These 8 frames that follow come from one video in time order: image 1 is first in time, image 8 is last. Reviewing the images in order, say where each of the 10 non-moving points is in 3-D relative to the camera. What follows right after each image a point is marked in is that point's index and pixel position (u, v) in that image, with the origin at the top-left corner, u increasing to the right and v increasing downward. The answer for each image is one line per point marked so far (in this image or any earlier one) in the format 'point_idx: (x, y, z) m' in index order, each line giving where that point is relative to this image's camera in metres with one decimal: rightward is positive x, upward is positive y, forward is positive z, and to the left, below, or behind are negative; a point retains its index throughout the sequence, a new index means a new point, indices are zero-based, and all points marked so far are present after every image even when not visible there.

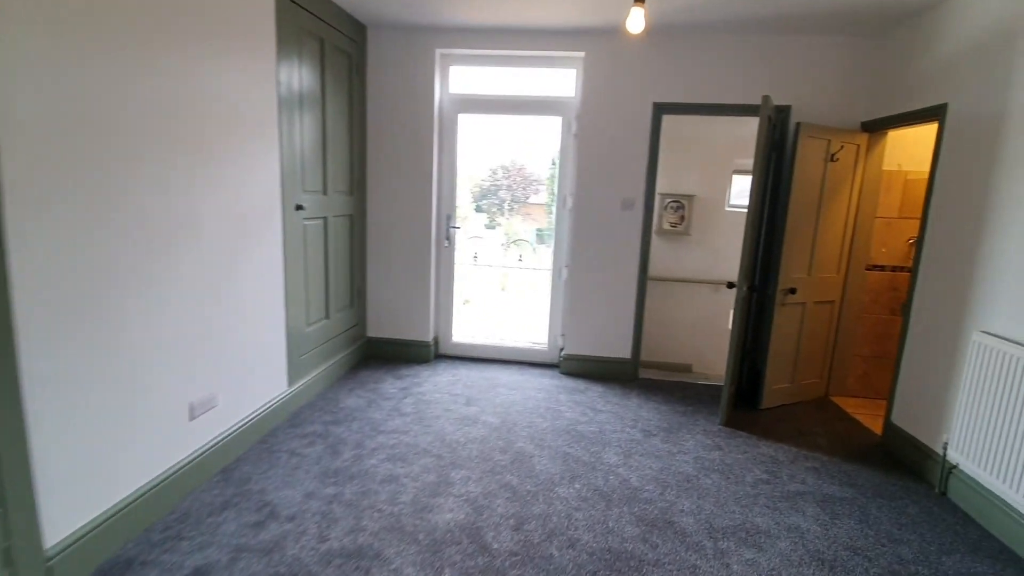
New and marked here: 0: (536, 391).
0: (+0.2, -0.7, +3.3) m
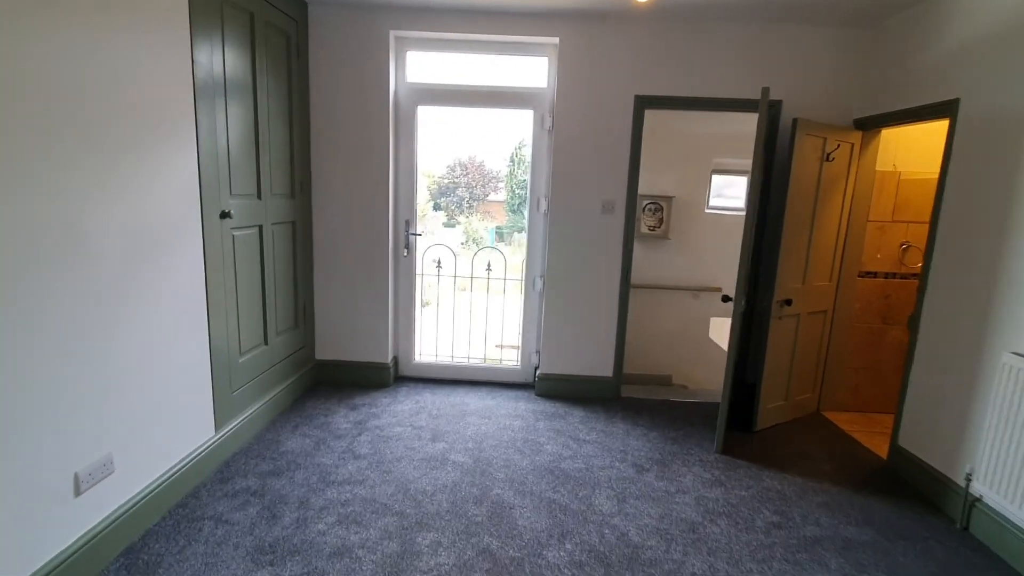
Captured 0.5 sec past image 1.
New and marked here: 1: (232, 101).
0: (0.0, -0.8, +3.0) m
1: (-1.3, +0.9, +2.4) m
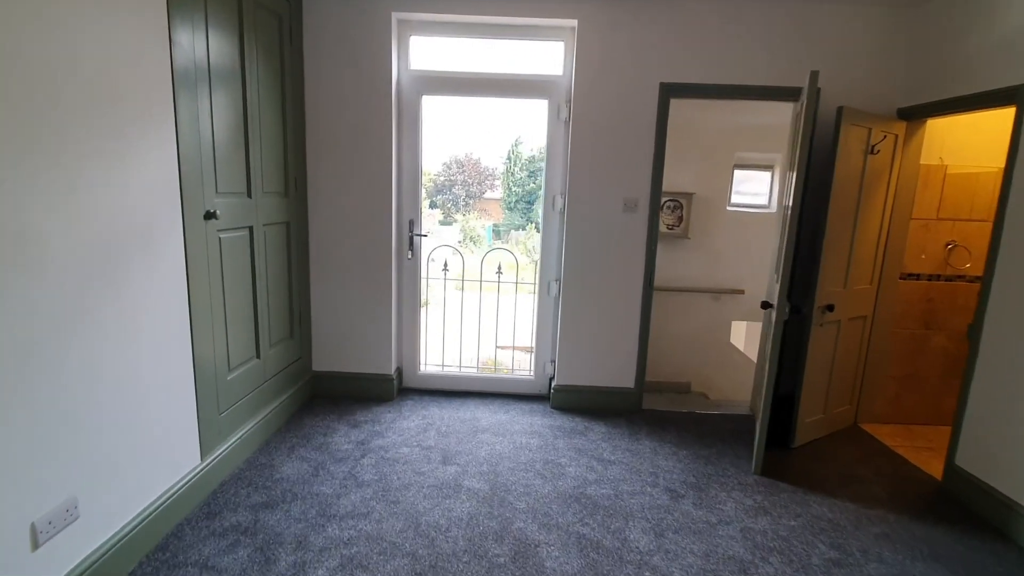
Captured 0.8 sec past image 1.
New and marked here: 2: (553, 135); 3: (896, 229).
0: (+0.1, -0.8, +2.7) m
1: (-1.2, +0.8, +2.2) m
2: (+0.2, +0.9, +3.0) m
3: (+2.1, +0.3, +2.9) m
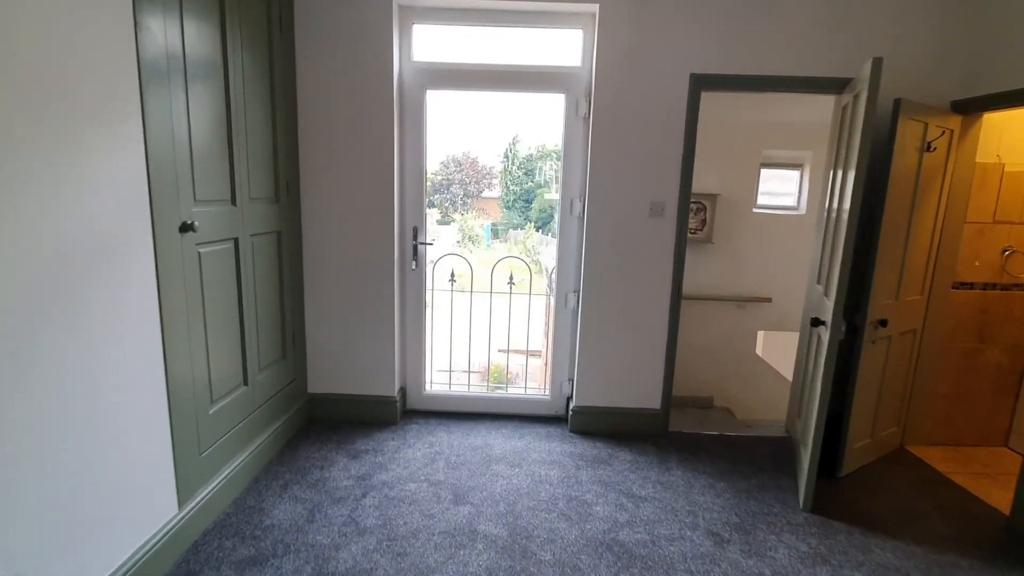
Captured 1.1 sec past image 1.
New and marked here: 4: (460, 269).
0: (+0.2, -0.9, +2.4) m
1: (-1.2, +0.8, +1.9) m
2: (+0.3, +0.8, +2.7) m
3: (+2.2, +0.3, +2.6) m
4: (-0.3, +0.1, +2.8) m
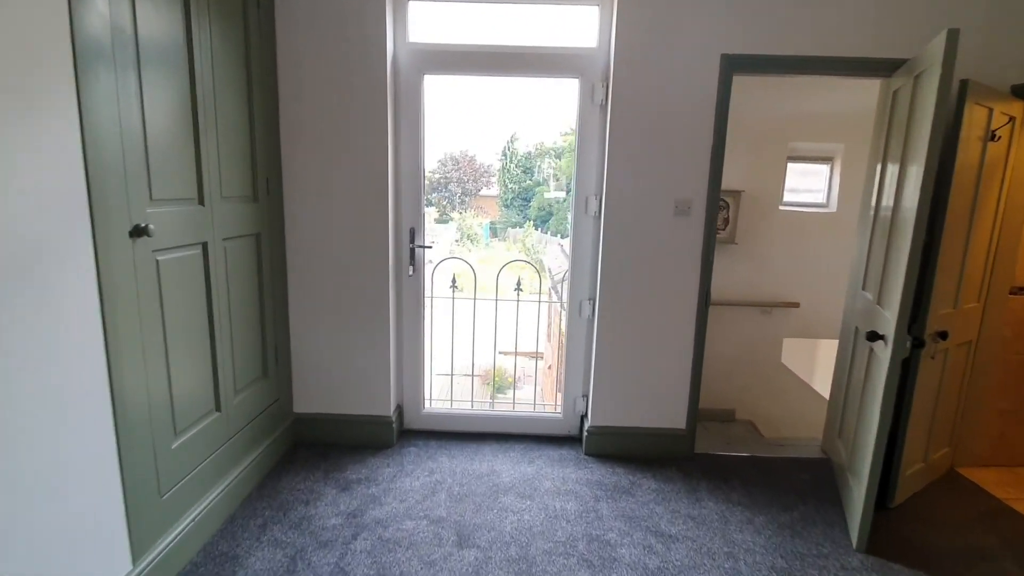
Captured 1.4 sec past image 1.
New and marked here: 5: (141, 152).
0: (+0.2, -0.9, +2.2) m
1: (-1.1, +0.7, +1.6) m
2: (+0.3, +0.8, +2.4) m
3: (+2.2, +0.2, +2.3) m
4: (-0.3, +0.1, +2.6) m
5: (-1.1, +0.4, +1.6) m
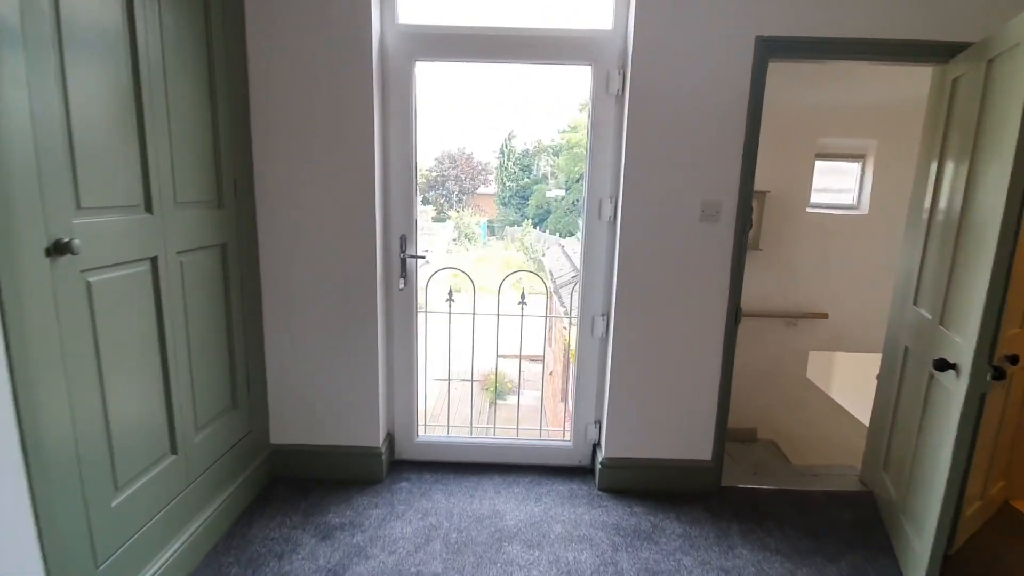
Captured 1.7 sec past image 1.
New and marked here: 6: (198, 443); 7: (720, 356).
0: (+0.2, -1.0, +1.9) m
1: (-1.1, +0.6, +1.3) m
2: (+0.4, +0.7, +2.1) m
3: (+2.3, +0.2, +2.0) m
4: (-0.2, 0.0, +2.3) m
5: (-1.1, +0.3, +1.3) m
6: (-1.1, -0.5, +1.8) m
7: (+0.9, -0.3, +2.2) m
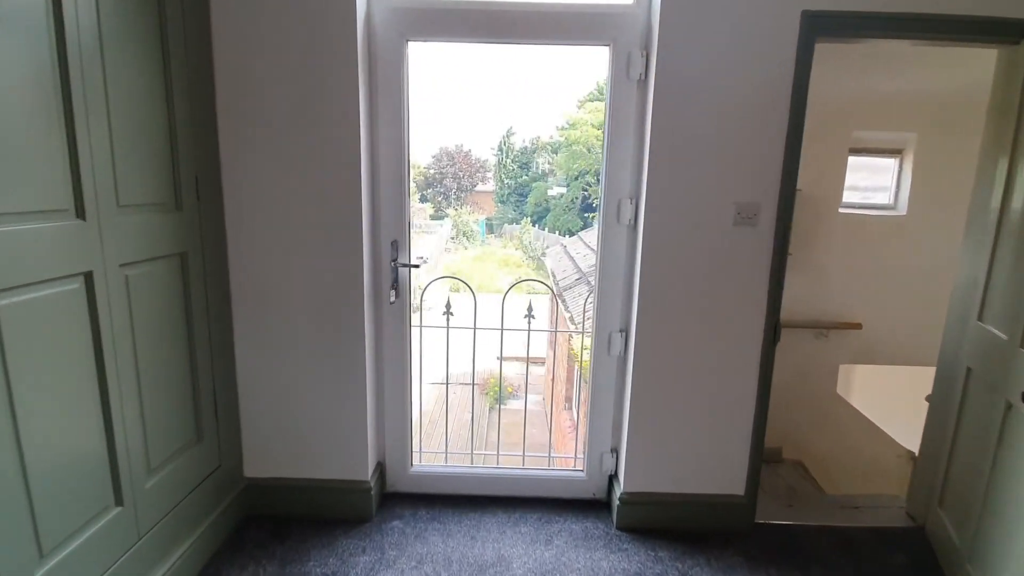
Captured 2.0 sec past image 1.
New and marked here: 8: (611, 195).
0: (+0.3, -1.0, +1.6) m
1: (-1.1, +0.6, +1.1) m
2: (+0.4, +0.7, +1.9) m
3: (+2.3, +0.1, +1.8) m
4: (-0.2, 0.0, +2.0) m
5: (-1.1, +0.3, +1.0) m
6: (-1.1, -0.6, +1.5) m
7: (+0.9, -0.3, +1.9) m
8: (+0.4, +0.4, +1.9) m
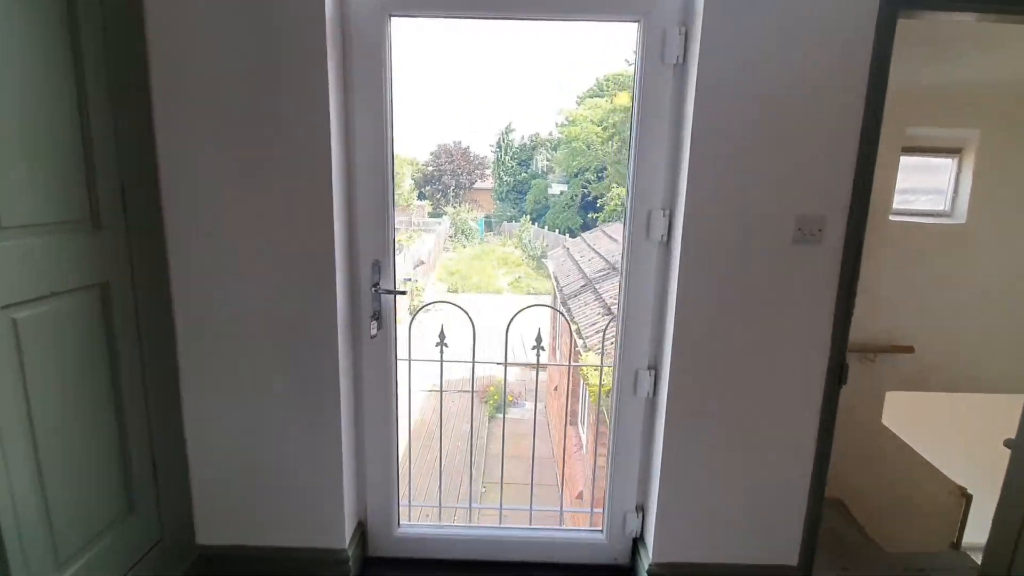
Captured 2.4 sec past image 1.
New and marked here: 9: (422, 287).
0: (+0.3, -1.1, +1.3) m
1: (-1.1, +0.5, +0.7) m
2: (+0.4, +0.6, +1.5) m
3: (+2.3, +0.1, +1.5) m
4: (-0.2, -0.1, +1.7) m
5: (-1.1, +0.2, +0.7) m
6: (-1.0, -0.7, +1.2) m
7: (+0.9, -0.4, +1.6) m
8: (+0.4, +0.3, +1.6) m
9: (-0.3, -0.1, +1.7) m
